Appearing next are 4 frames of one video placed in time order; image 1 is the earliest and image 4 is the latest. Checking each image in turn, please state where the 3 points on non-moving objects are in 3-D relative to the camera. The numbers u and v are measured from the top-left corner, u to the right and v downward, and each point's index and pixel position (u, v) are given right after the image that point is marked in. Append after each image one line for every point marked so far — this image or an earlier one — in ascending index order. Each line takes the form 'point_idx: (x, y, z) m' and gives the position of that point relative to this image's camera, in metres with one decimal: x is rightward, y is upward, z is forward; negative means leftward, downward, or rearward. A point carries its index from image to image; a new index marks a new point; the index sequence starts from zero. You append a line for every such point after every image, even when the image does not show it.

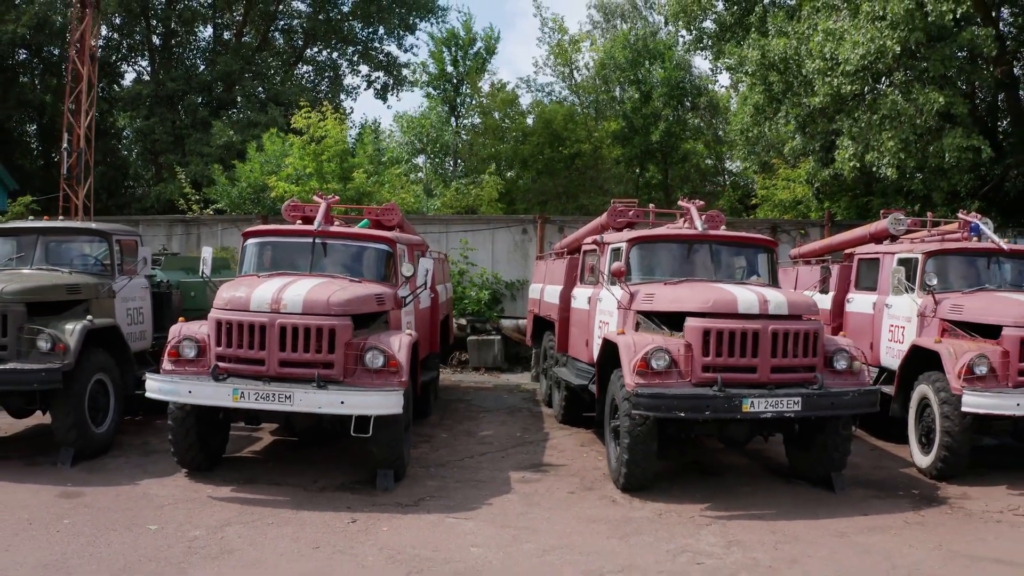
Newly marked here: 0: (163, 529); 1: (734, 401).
0: (-2.2, -1.5, +5.1) m
1: (+1.5, -0.8, +5.4) m
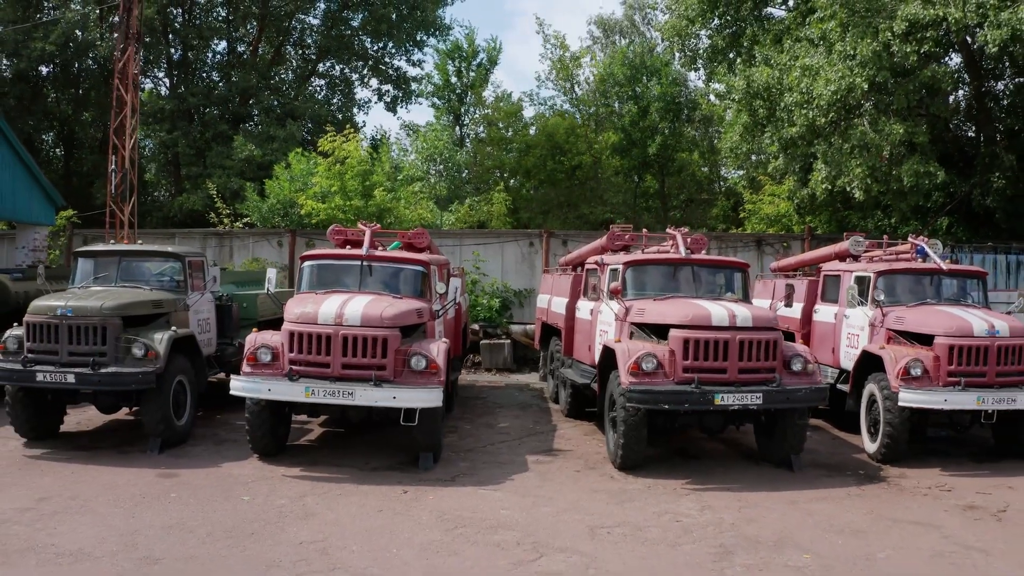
0: (-2.1, -1.7, +6.4) m
1: (+1.6, -0.9, +6.7) m
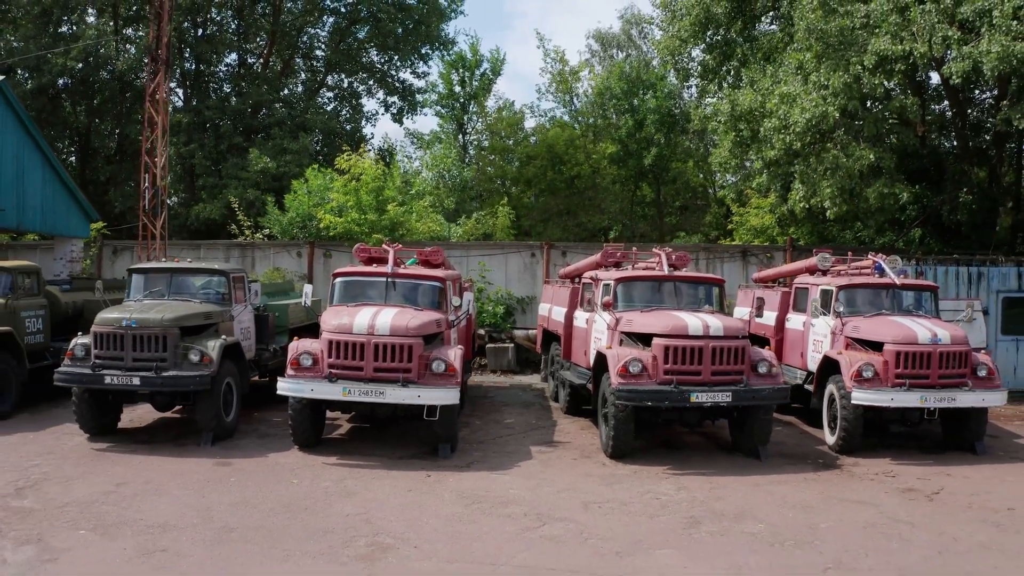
0: (-2.0, -1.8, +7.6) m
1: (+1.7, -1.1, +7.9) m
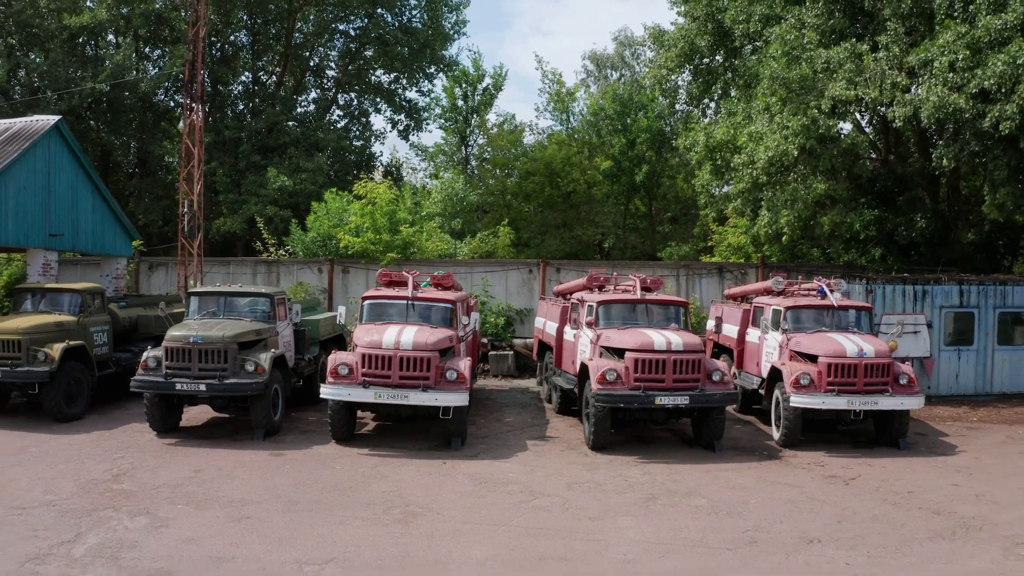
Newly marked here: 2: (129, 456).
0: (-2.0, -2.1, +9.4) m
1: (+1.7, -1.3, +9.8) m
2: (-5.0, -2.2, +10.5) m
